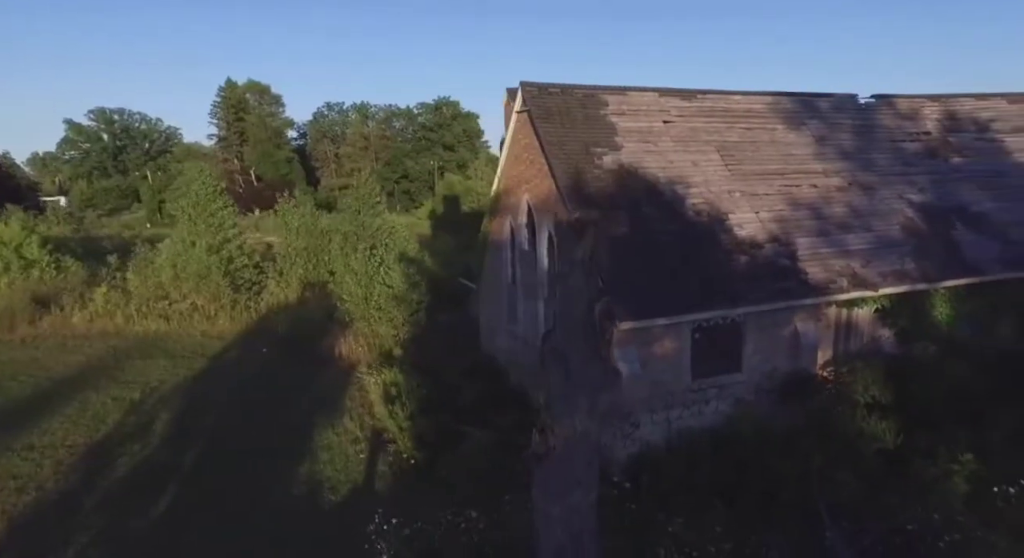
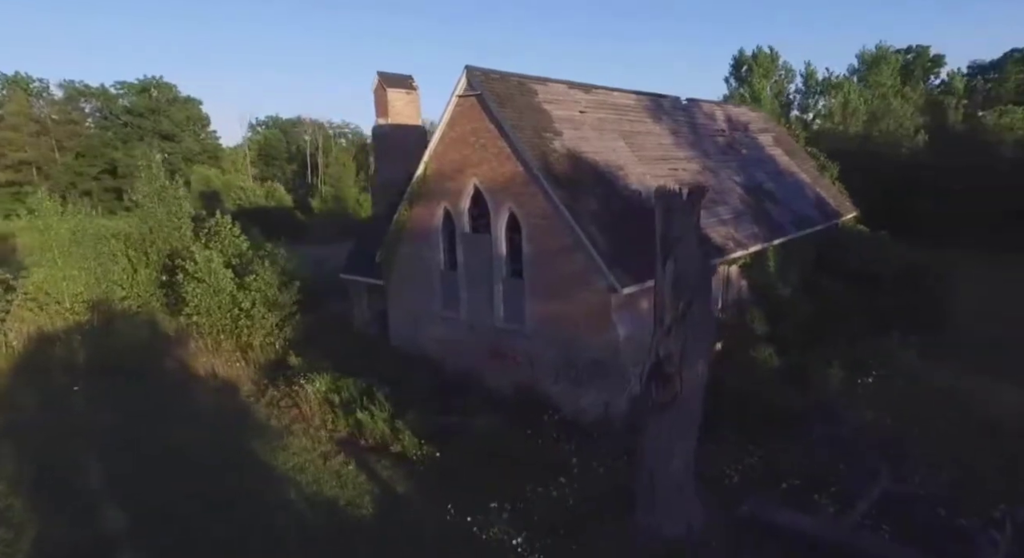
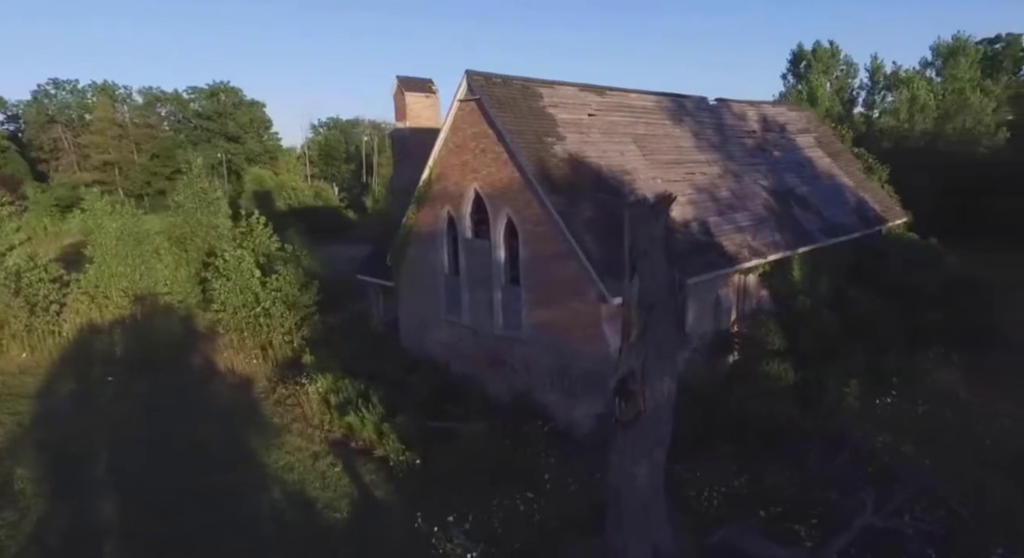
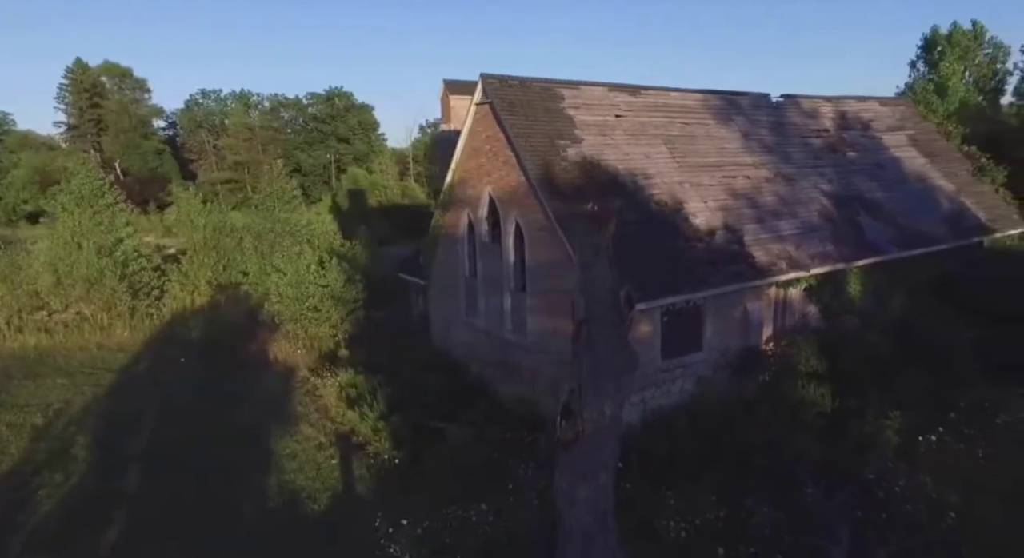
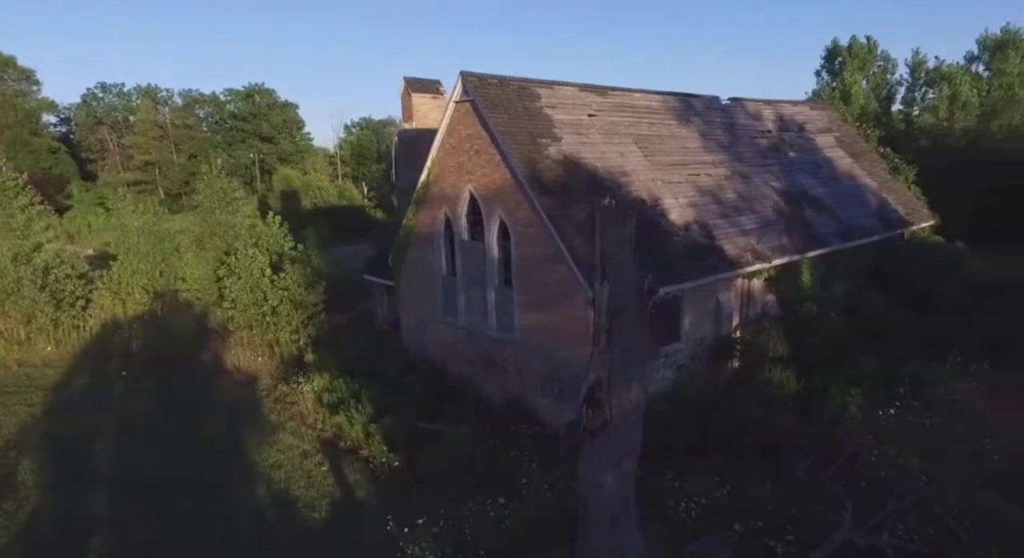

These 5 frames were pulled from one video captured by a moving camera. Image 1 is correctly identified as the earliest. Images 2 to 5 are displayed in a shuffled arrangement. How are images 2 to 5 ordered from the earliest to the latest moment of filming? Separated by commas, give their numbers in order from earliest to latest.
4, 5, 3, 2
